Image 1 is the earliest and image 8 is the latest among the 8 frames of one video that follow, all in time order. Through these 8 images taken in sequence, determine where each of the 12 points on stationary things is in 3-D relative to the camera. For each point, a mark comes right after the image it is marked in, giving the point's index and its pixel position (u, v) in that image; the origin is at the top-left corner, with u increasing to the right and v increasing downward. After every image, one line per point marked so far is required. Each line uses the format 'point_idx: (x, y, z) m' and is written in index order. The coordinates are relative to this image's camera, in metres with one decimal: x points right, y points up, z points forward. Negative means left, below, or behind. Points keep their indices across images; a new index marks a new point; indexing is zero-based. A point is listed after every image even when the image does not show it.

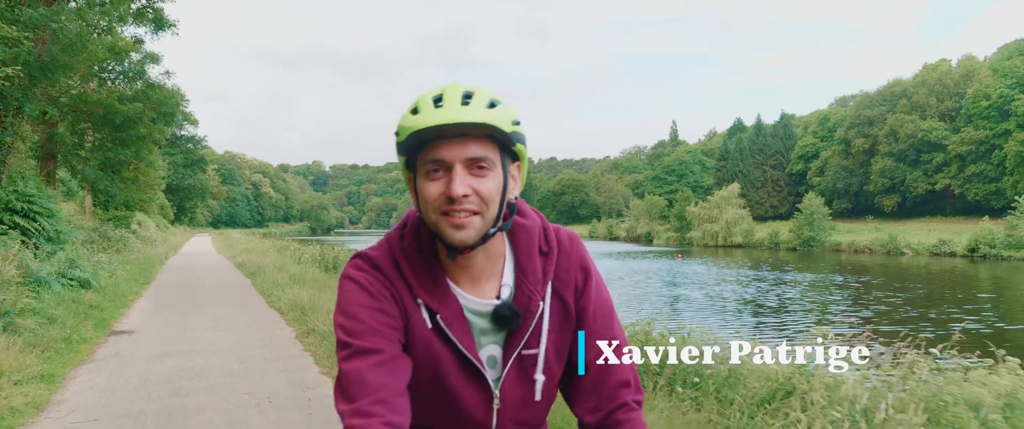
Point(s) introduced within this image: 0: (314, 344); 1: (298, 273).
0: (-2.3, -1.4, +7.8) m
1: (-4.7, -1.3, +14.8) m
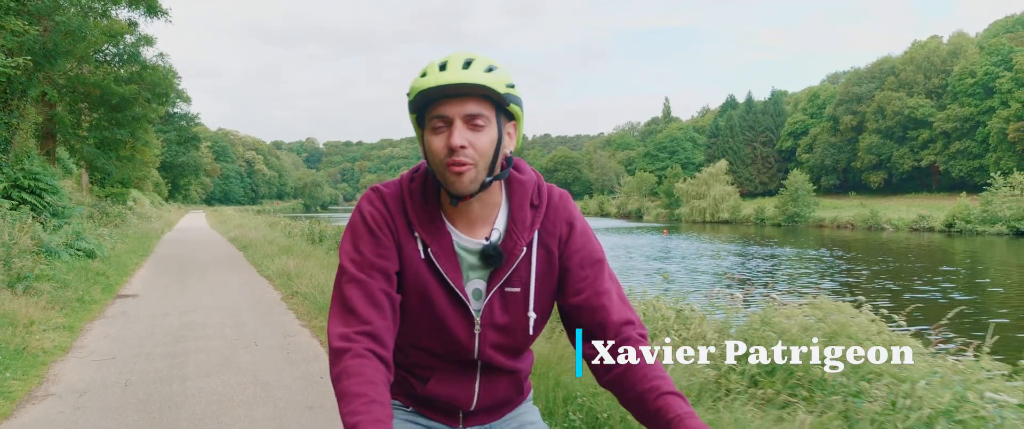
0: (-2.8, -1.1, +8.8) m
1: (-5.2, -0.7, +15.8) m
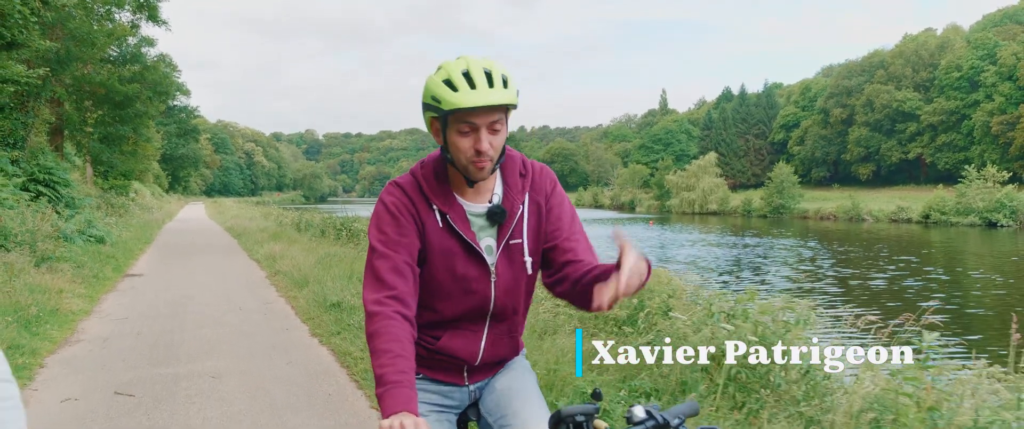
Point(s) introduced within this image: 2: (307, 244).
0: (-3.6, -0.9, +10.4) m
1: (-6.0, -0.5, +17.3) m
2: (-4.1, -0.6, +13.5) m
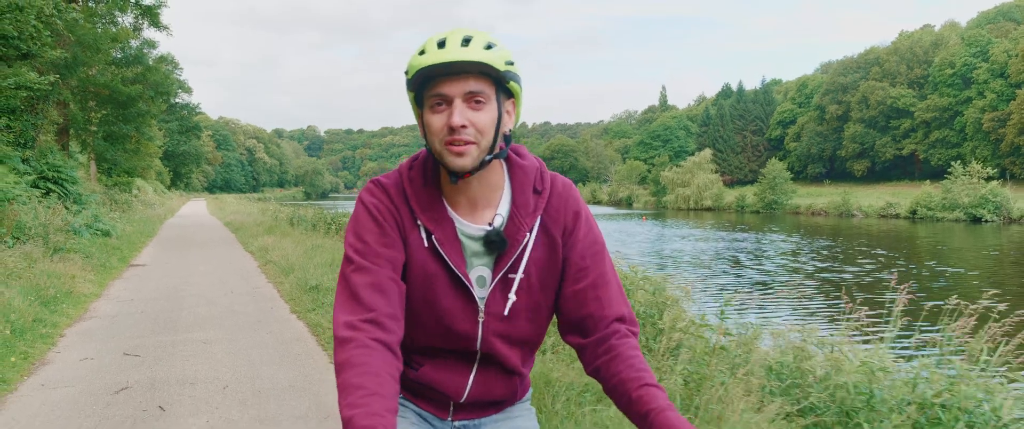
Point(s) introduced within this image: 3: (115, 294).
0: (-4.1, -0.9, +11.4) m
1: (-6.5, -0.4, +18.4) m
2: (-4.6, -0.5, +14.6) m
3: (-5.3, -1.1, +9.1) m
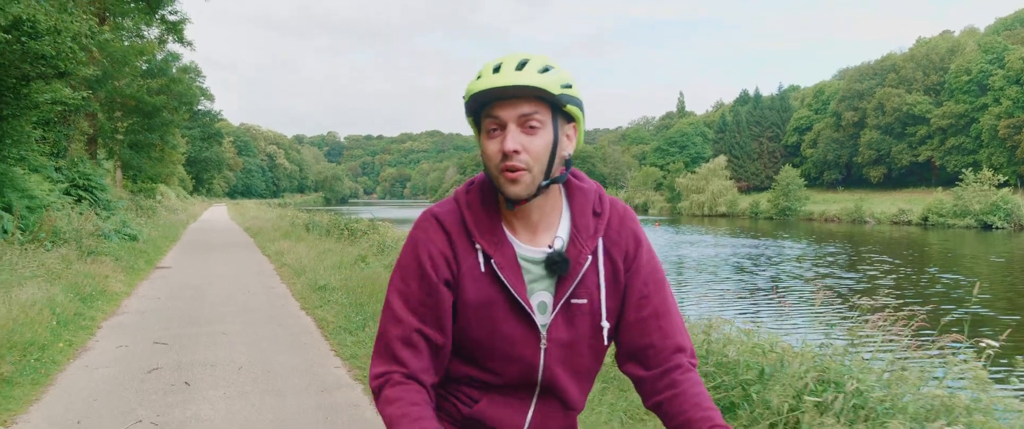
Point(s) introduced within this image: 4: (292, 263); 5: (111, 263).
0: (-4.1, -1.0, +12.3) m
1: (-6.3, -0.5, +19.3) m
2: (-4.6, -0.6, +15.5) m
3: (-5.4, -1.1, +10.0) m
4: (-4.0, -0.9, +12.4) m
5: (-7.1, -0.9, +12.0) m
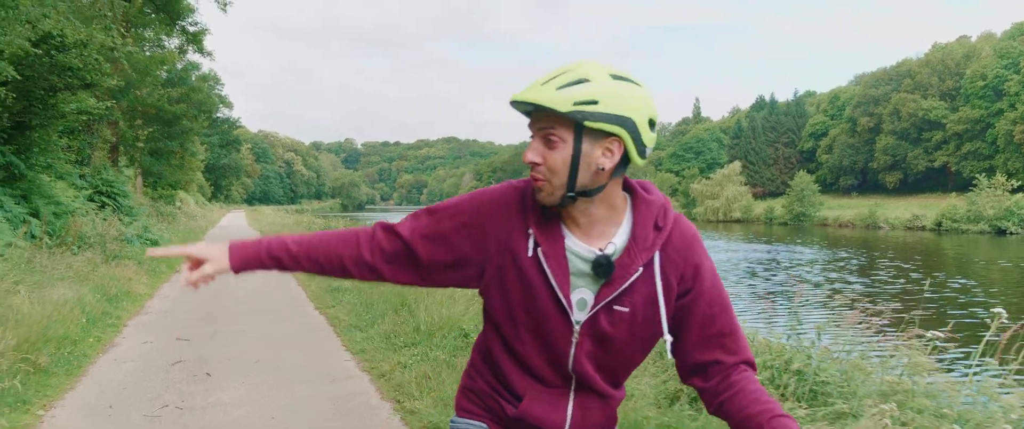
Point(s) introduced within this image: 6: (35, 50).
0: (-4.0, -1.1, +12.7) m
1: (-6.0, -0.7, +19.8) m
2: (-4.3, -0.8, +15.9) m
3: (-5.3, -1.2, +10.5) m
4: (-3.9, -1.0, +12.8) m
5: (-6.9, -0.9, +12.5) m
6: (-8.7, +3.0, +12.4) m
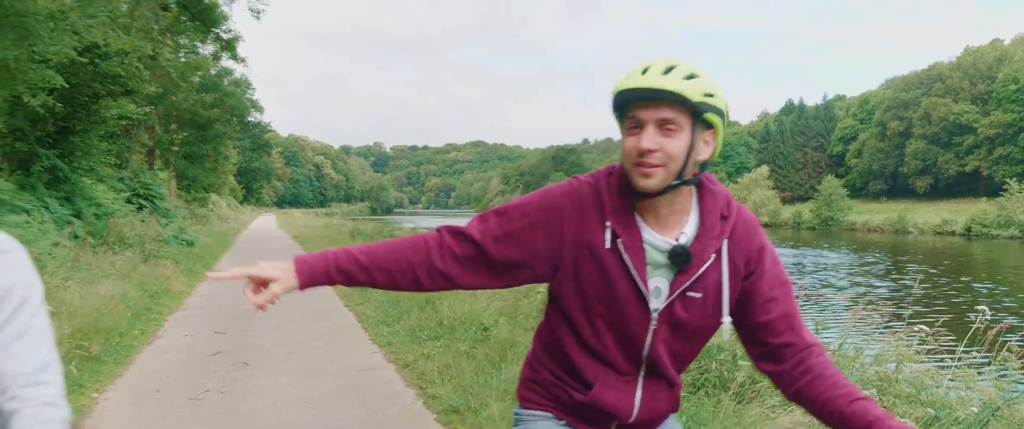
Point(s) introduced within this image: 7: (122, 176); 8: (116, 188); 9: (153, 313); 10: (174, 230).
0: (-3.6, -1.1, +13.1) m
1: (-5.4, -0.8, +20.3) m
2: (-3.8, -0.8, +16.3) m
3: (-5.0, -1.2, +10.9) m
4: (-3.4, -1.0, +13.2) m
5: (-6.5, -1.0, +13.0) m
6: (-8.2, +3.0, +13.0) m
7: (-11.0, +1.1, +19.2) m
8: (-10.6, +0.7, +18.2) m
9: (-4.4, -1.2, +8.3) m
10: (-8.7, -0.4, +17.4) m
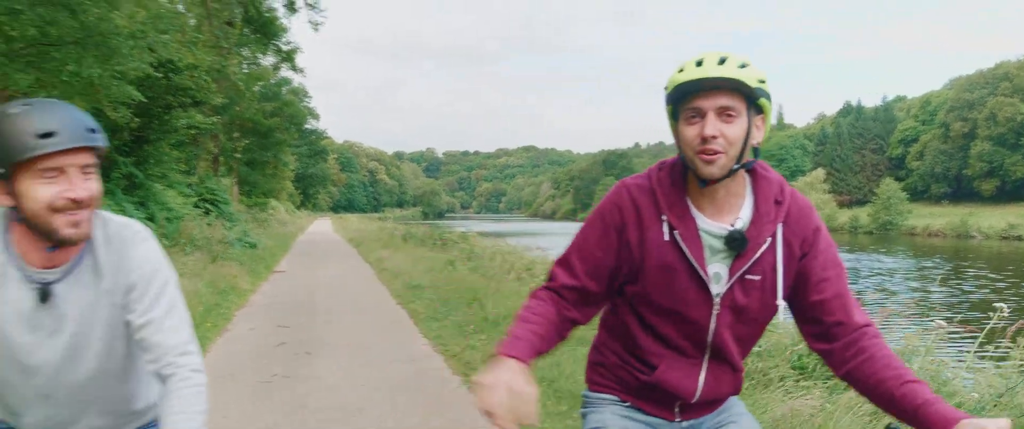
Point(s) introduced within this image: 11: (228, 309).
0: (-2.6, -1.2, +13.7) m
1: (-3.9, -0.9, +21.0) m
2: (-2.6, -0.9, +16.9) m
3: (-4.2, -1.3, +11.6) m
4: (-2.5, -1.1, +13.8) m
5: (-5.6, -1.0, +13.8) m
6: (-7.3, +2.9, +14.0) m
7: (-9.6, +1.0, +20.4) m
8: (-9.3, +0.6, +19.3) m
9: (-3.8, -1.2, +9.0) m
10: (-7.4, -0.5, +18.4) m
11: (-3.8, -1.3, +9.1) m
